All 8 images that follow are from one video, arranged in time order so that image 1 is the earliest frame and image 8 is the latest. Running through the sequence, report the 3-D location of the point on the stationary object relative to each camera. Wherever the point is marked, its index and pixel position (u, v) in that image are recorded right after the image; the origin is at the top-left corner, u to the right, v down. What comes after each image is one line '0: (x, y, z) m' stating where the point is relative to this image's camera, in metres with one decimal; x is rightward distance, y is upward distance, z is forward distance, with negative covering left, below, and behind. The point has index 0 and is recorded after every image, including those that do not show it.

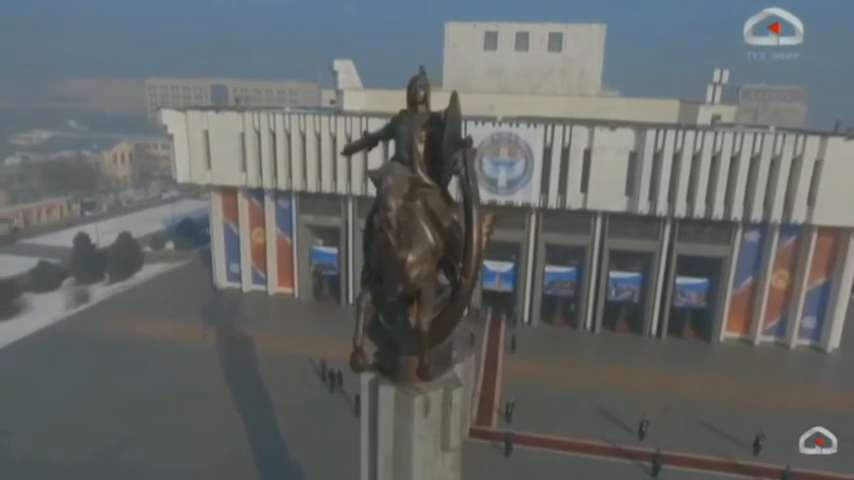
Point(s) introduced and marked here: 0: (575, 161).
0: (+5.3, +2.9, +19.0) m
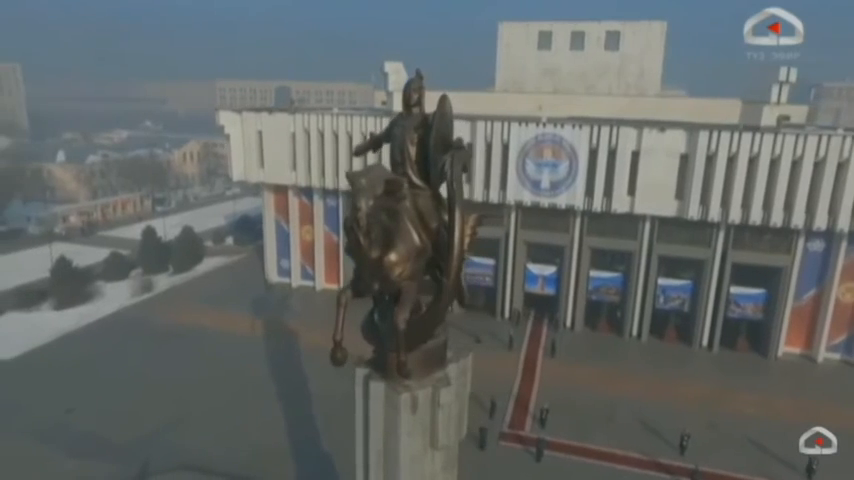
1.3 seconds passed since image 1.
0: (+6.8, +2.7, +18.4) m
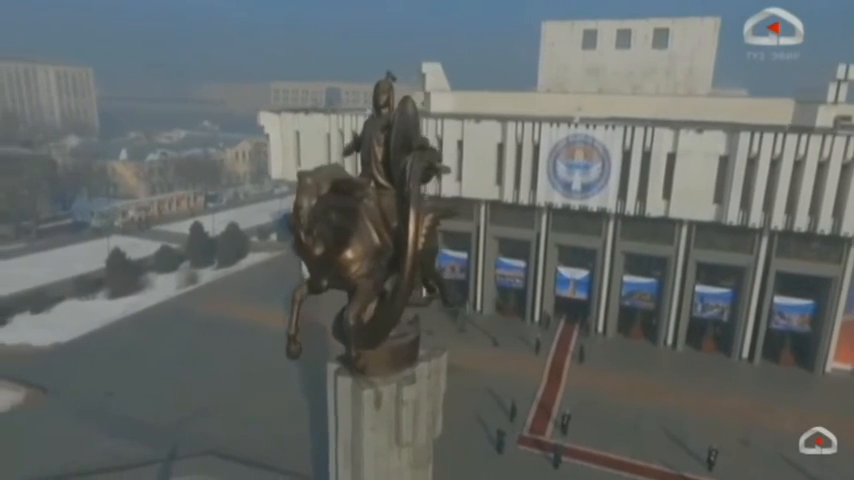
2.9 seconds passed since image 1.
0: (+7.8, +2.5, +17.8) m
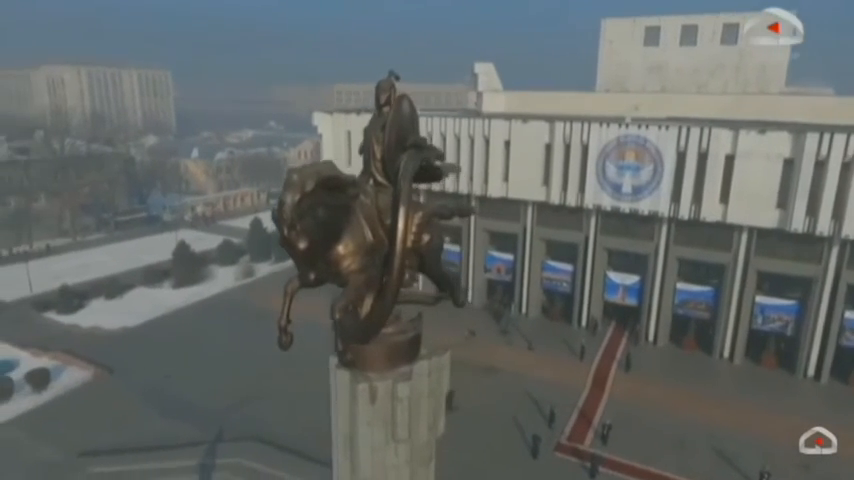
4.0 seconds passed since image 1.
0: (+9.2, +2.3, +16.9) m
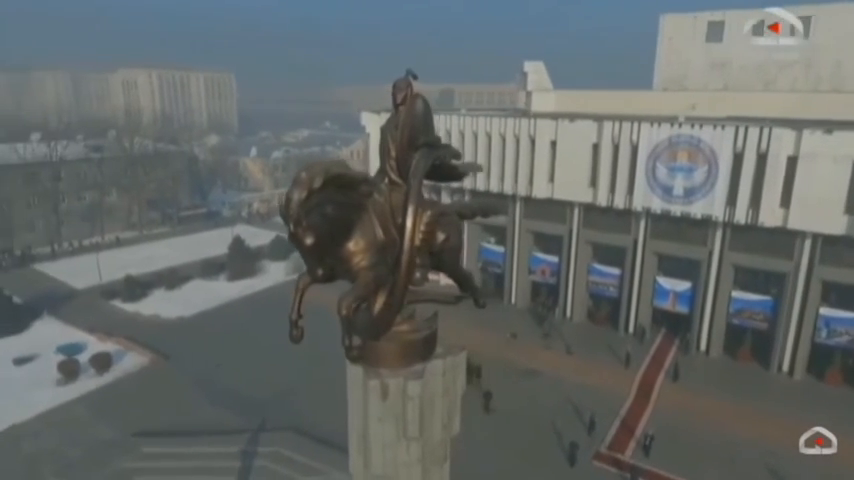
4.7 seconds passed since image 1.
0: (+10.5, +2.1, +15.9) m
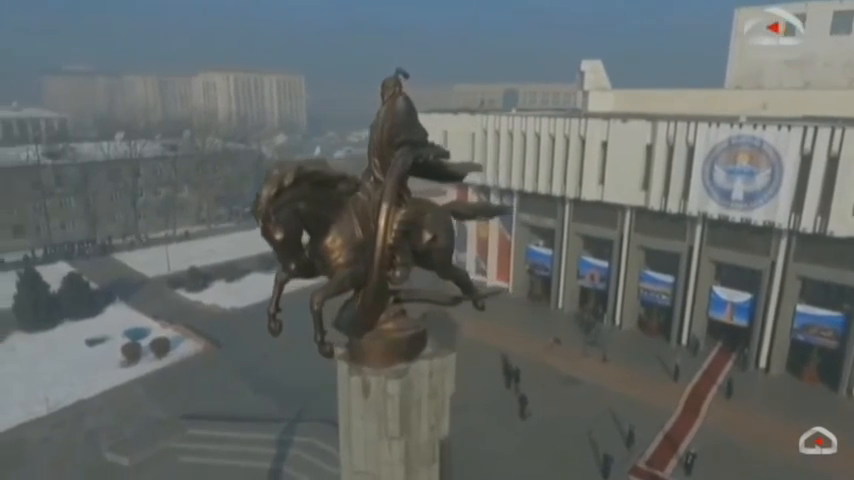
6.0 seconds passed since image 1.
0: (+11.7, +1.8, +14.6) m
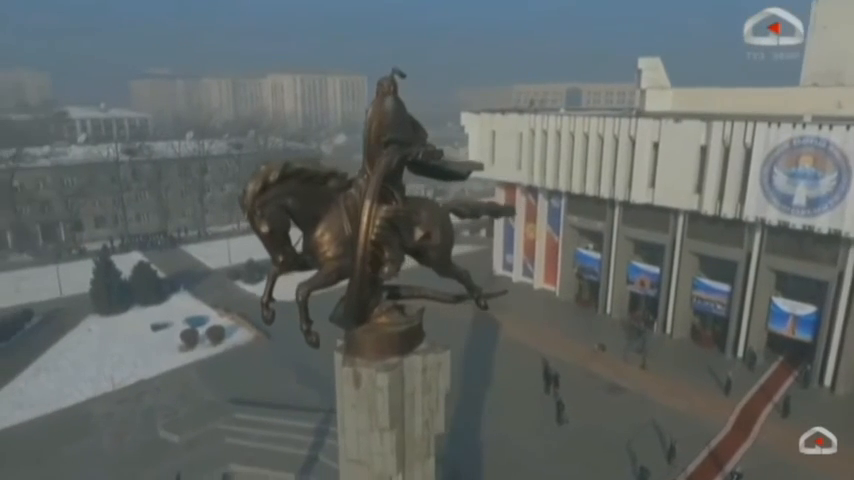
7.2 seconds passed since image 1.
0: (+12.7, +1.5, +13.3) m
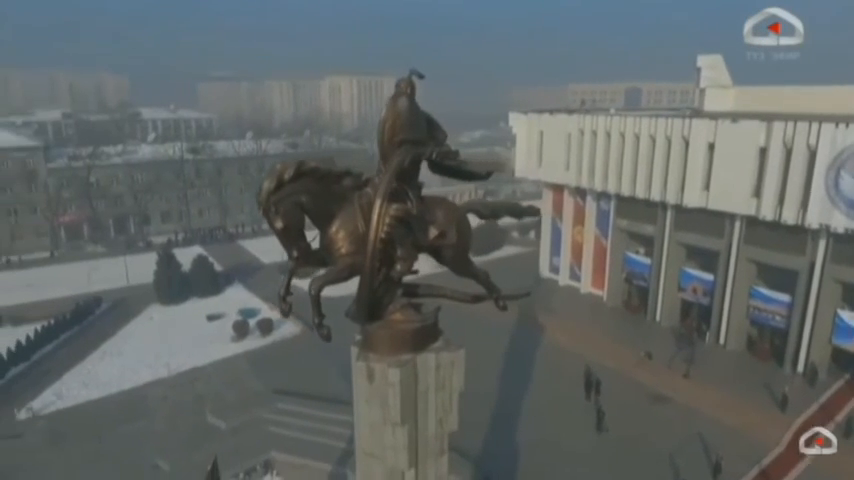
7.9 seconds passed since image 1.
0: (+13.6, +1.3, +12.0) m
